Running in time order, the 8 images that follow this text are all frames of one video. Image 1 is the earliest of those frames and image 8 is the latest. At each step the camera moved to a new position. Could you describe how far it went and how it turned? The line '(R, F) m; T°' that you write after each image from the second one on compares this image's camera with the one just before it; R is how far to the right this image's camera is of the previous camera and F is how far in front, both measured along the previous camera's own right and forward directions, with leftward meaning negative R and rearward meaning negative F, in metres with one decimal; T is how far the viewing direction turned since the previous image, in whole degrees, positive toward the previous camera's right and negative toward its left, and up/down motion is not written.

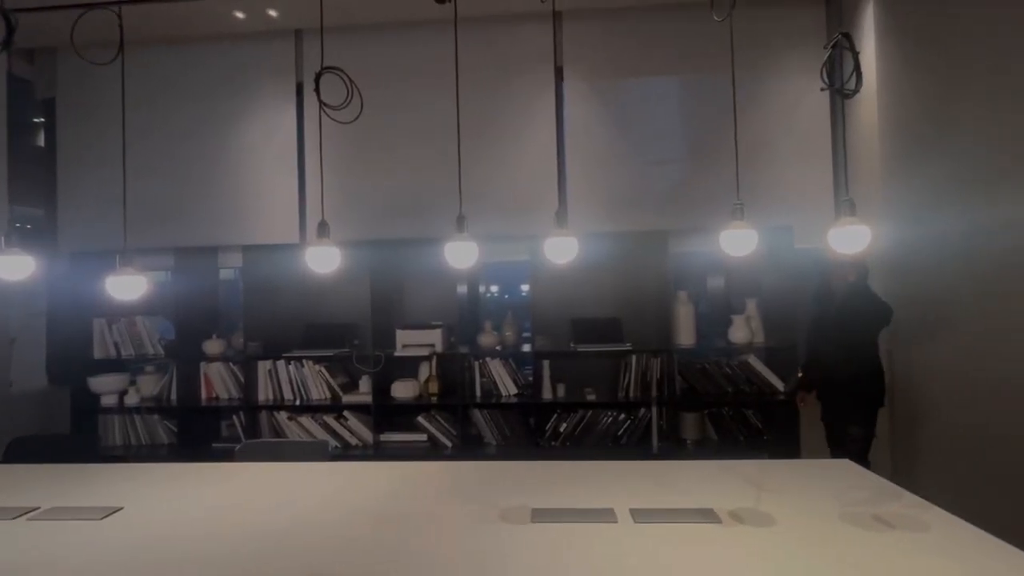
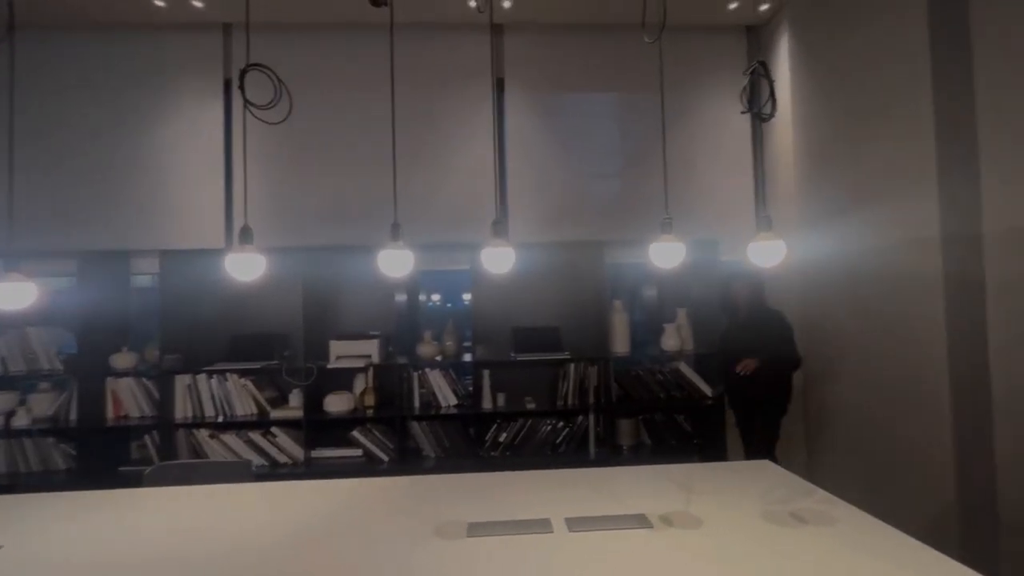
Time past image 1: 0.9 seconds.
(-0.3, 0.0) m; +9°
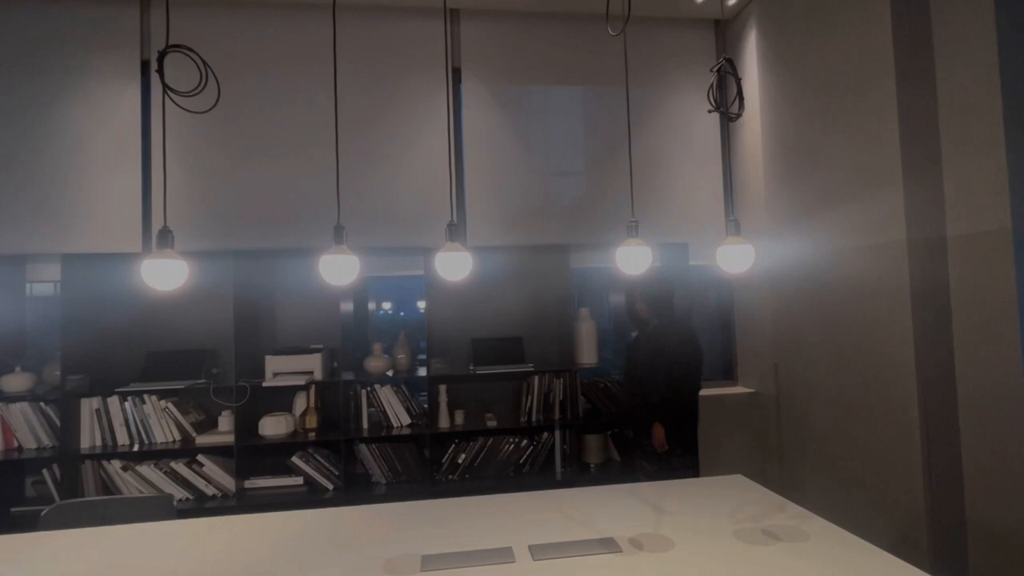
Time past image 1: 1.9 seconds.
(-0.2, +0.4) m; +6°
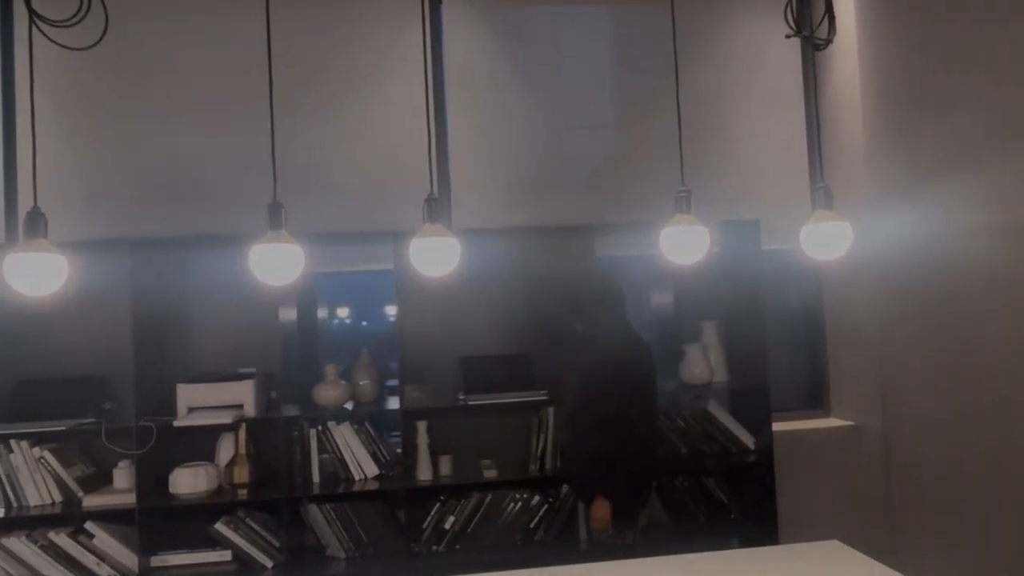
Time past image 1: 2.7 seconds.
(+0.1, +1.2) m; -2°
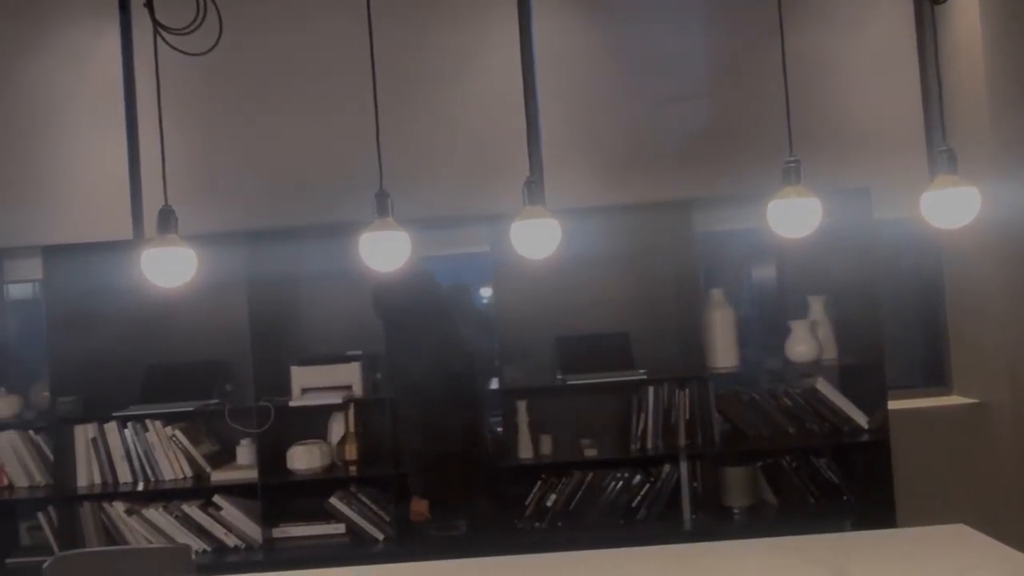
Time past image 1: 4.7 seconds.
(-0.1, 0.0) m; -7°
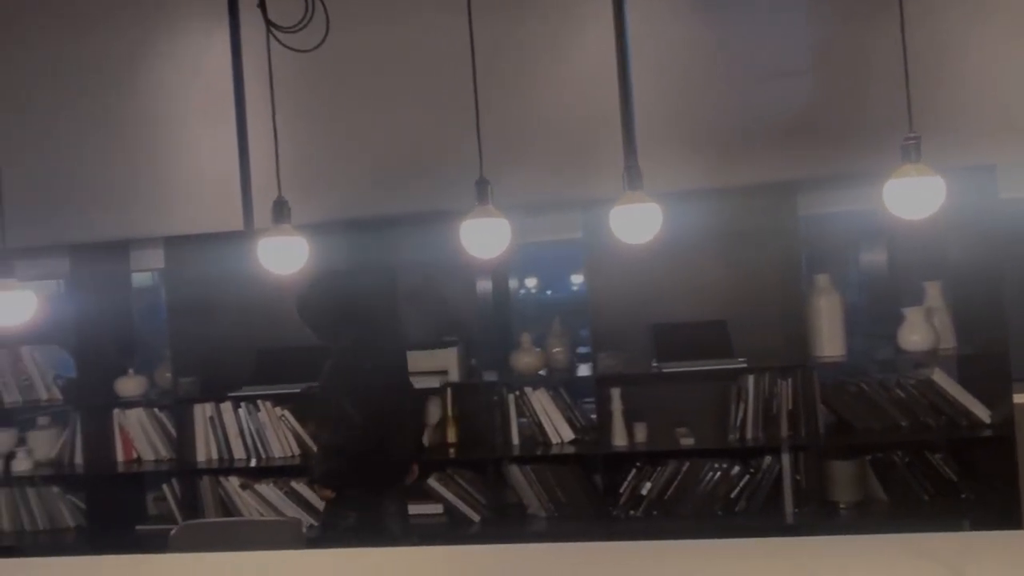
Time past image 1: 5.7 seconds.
(-0.1, 0.0) m; -7°
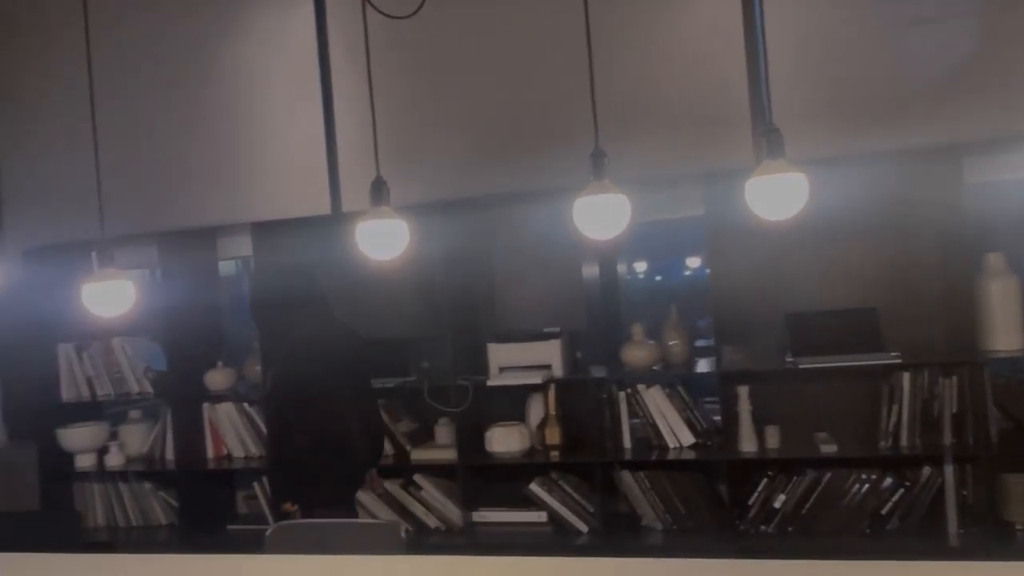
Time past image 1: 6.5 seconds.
(-0.2, +0.3) m; -6°
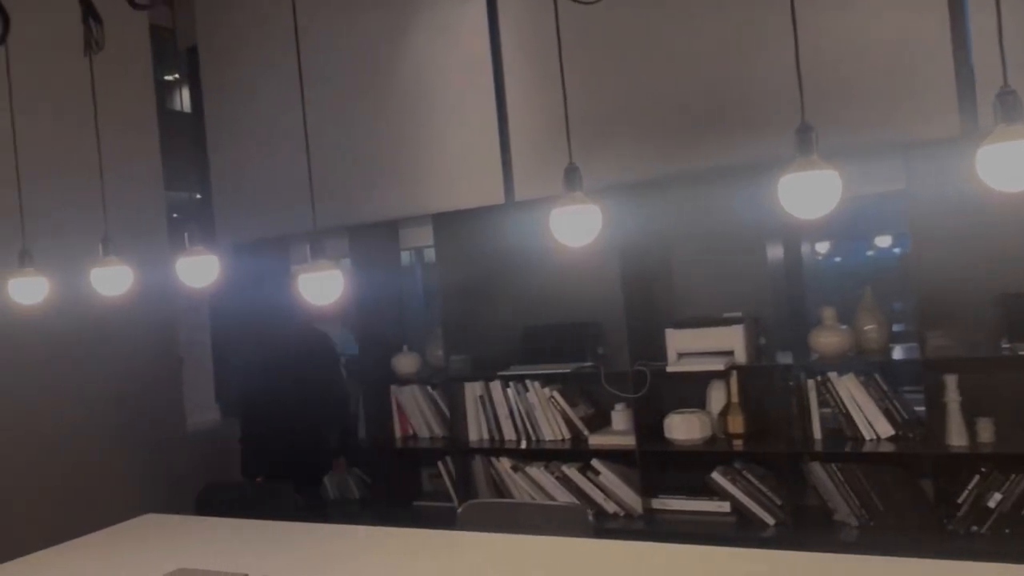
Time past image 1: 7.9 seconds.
(-0.3, 0.0) m; -10°
